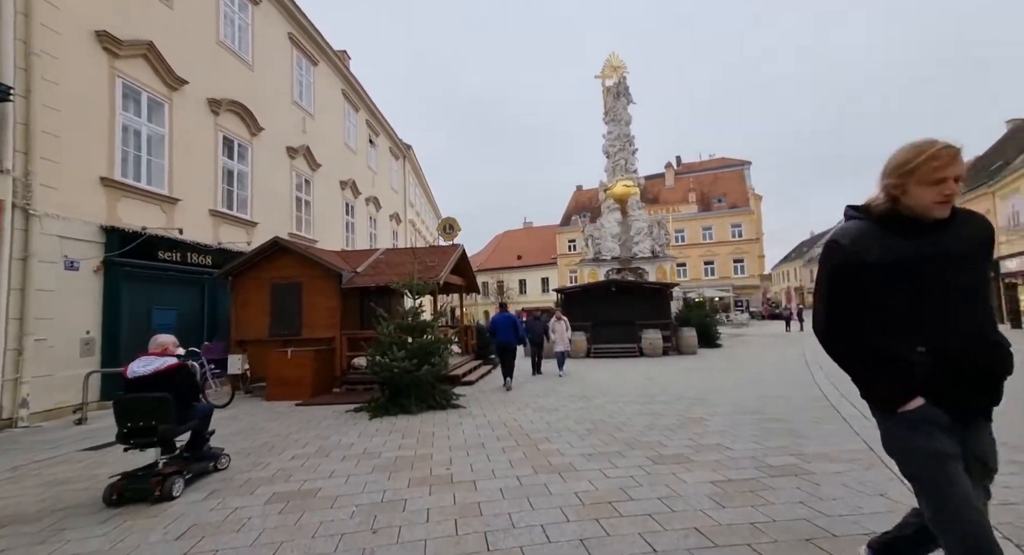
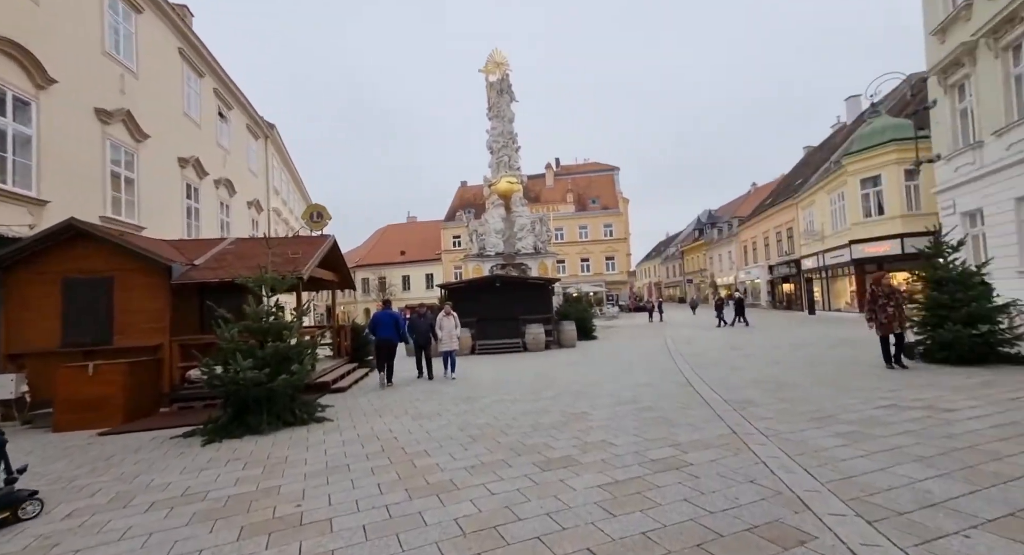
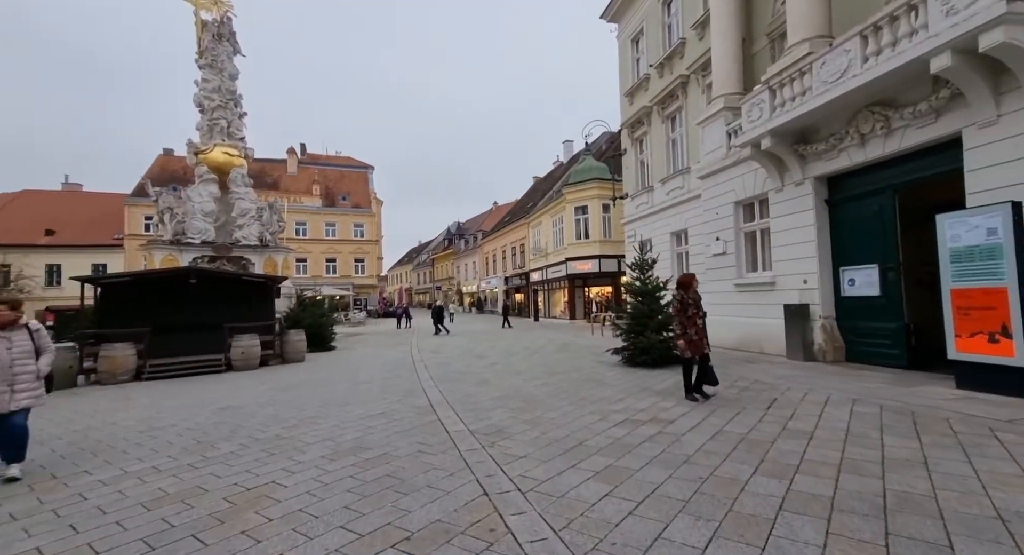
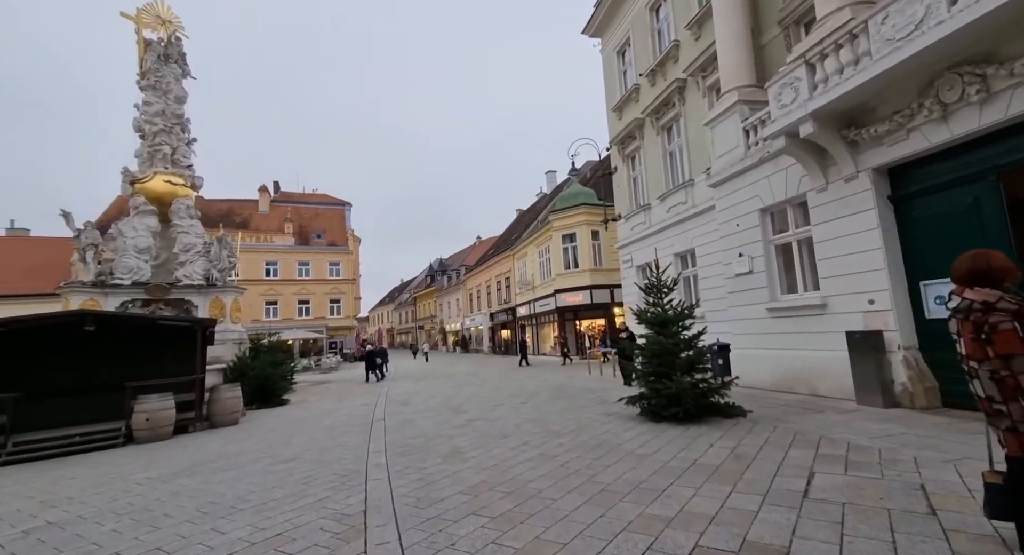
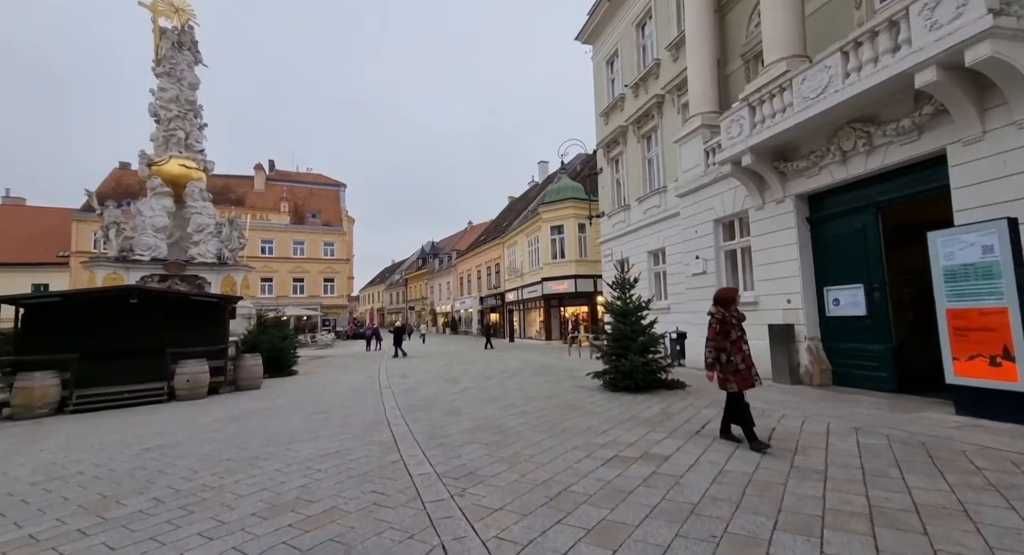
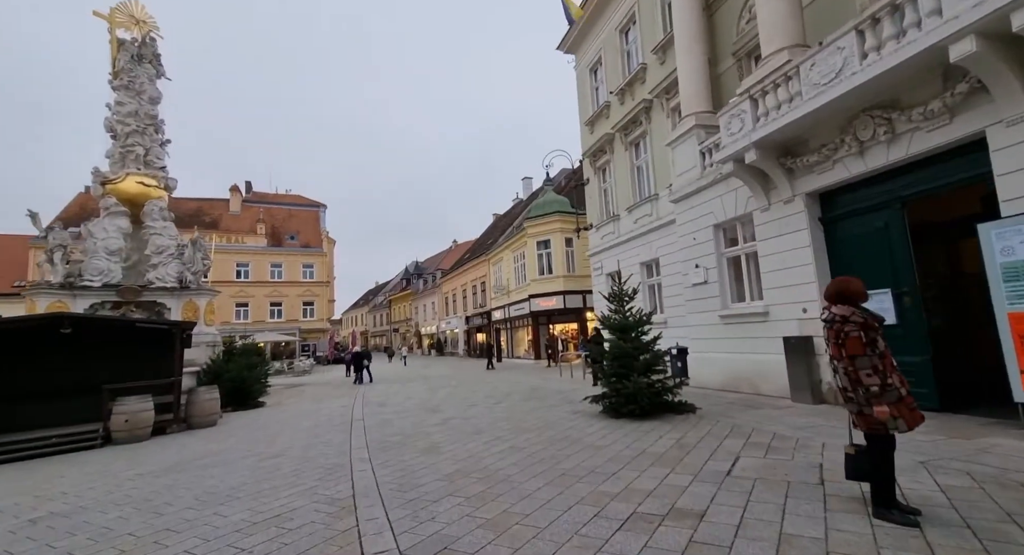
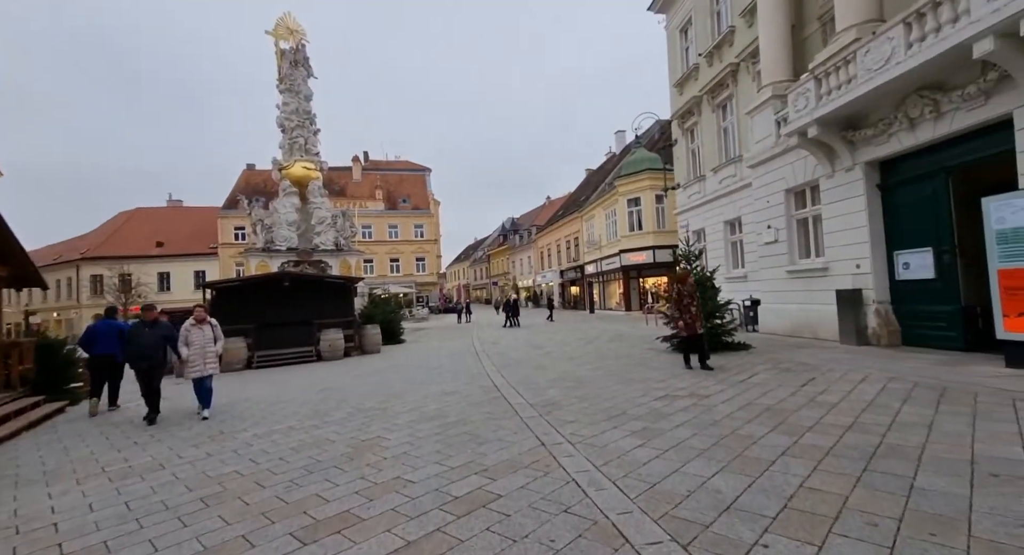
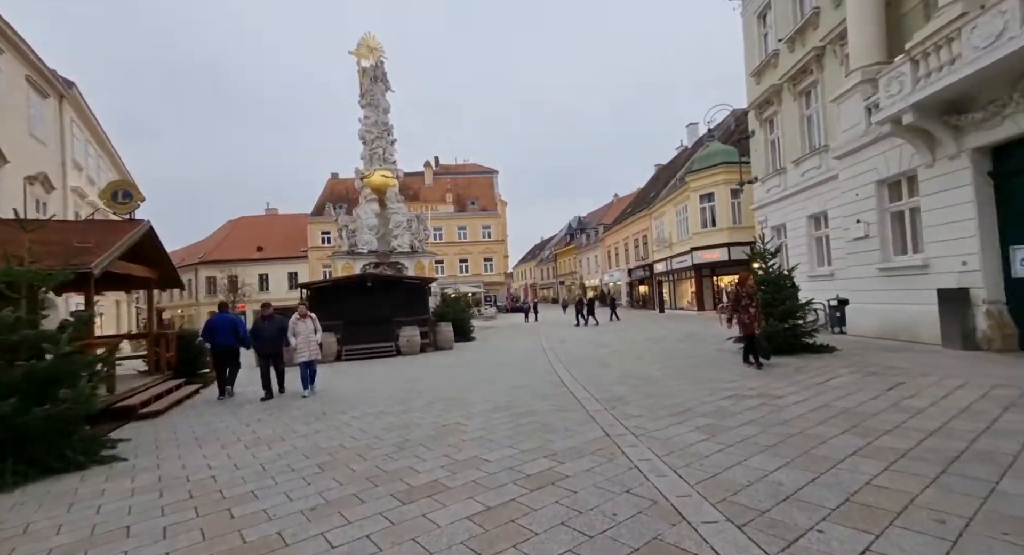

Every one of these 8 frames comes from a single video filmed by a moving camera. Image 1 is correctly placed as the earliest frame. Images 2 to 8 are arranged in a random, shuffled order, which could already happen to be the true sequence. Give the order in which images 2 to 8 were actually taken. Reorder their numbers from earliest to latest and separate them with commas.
2, 8, 7, 3, 5, 6, 4
